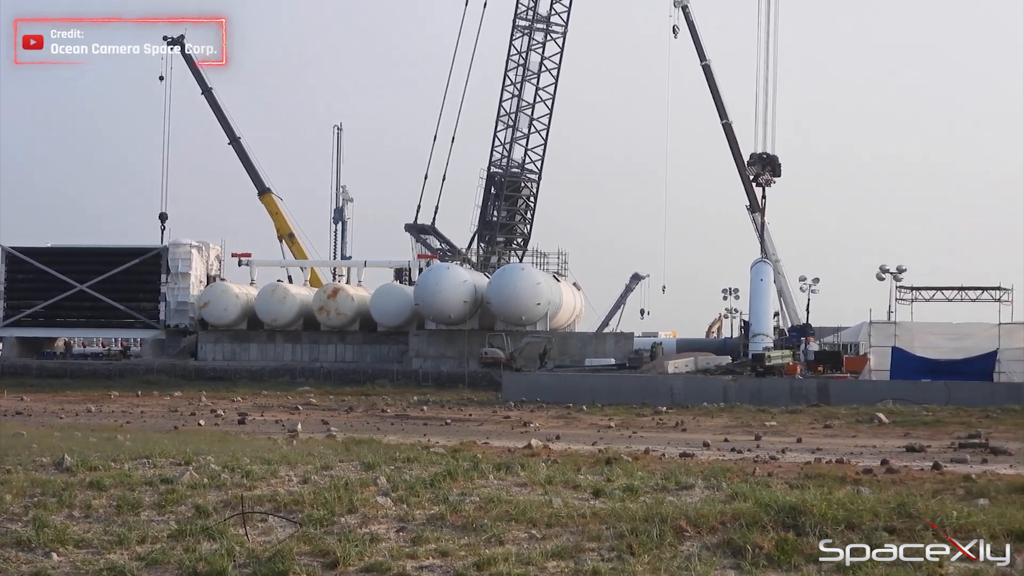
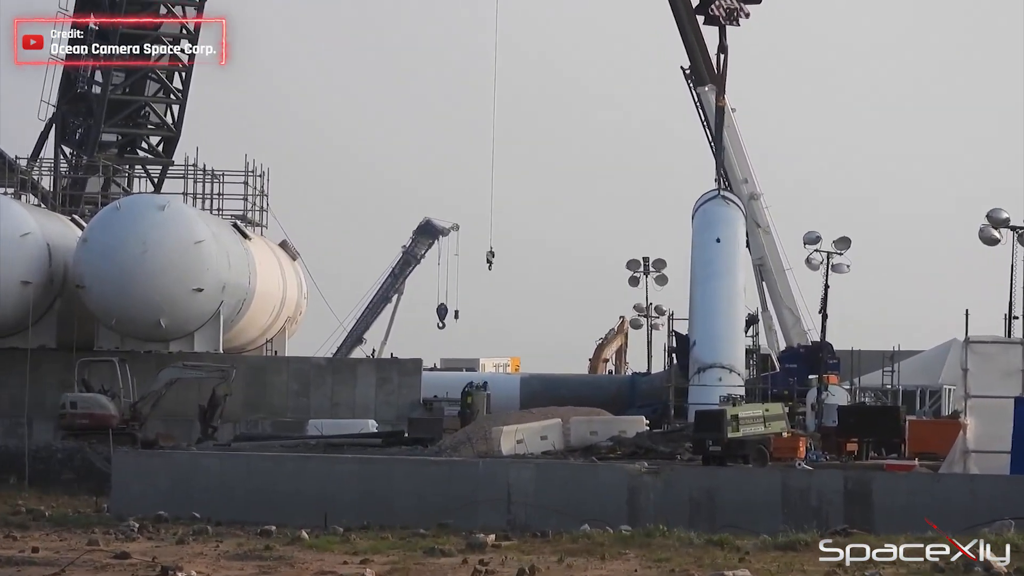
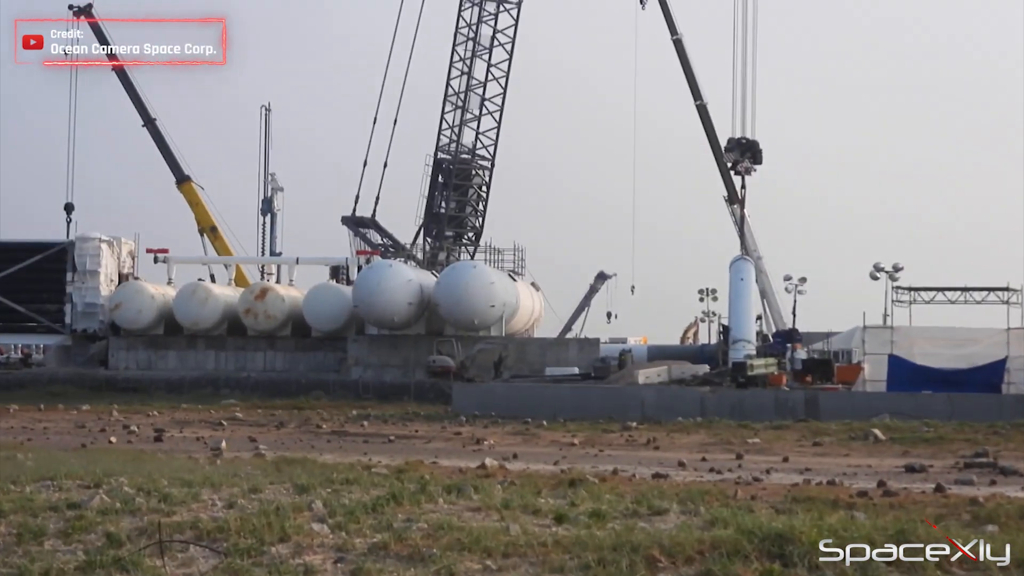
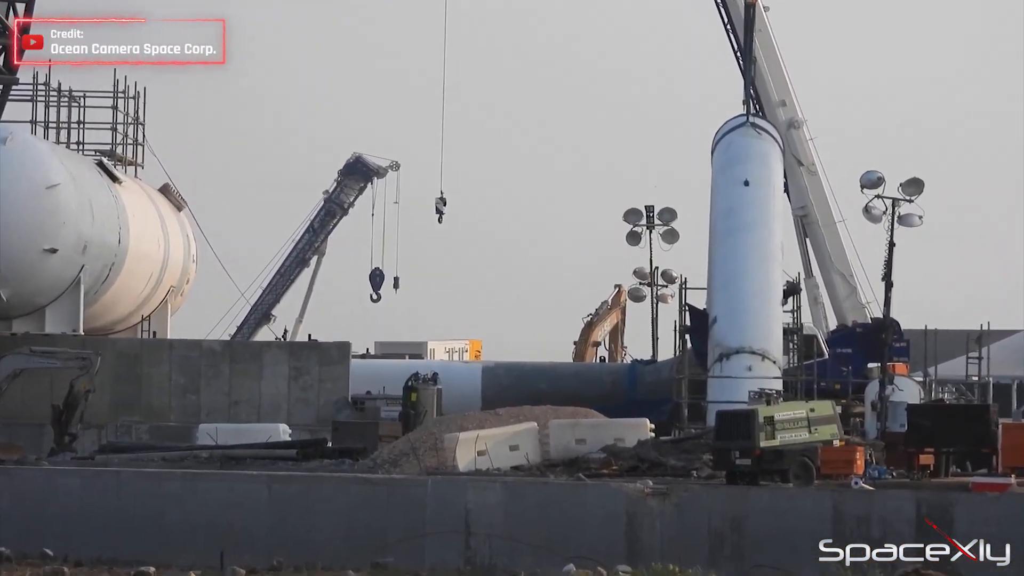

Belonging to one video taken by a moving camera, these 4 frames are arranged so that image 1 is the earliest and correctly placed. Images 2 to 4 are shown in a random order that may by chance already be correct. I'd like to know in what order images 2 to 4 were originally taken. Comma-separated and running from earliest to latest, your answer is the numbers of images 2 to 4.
3, 2, 4
